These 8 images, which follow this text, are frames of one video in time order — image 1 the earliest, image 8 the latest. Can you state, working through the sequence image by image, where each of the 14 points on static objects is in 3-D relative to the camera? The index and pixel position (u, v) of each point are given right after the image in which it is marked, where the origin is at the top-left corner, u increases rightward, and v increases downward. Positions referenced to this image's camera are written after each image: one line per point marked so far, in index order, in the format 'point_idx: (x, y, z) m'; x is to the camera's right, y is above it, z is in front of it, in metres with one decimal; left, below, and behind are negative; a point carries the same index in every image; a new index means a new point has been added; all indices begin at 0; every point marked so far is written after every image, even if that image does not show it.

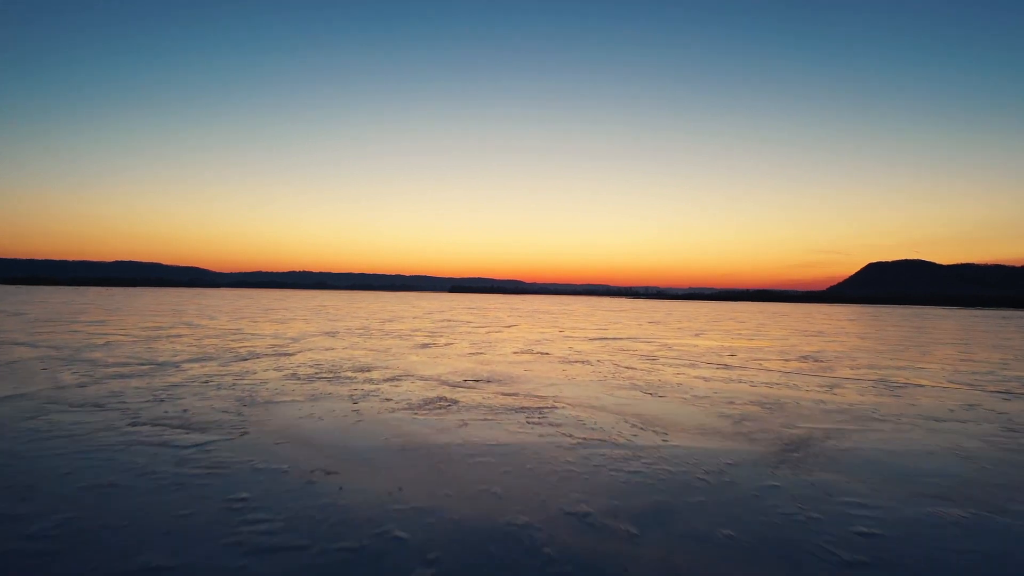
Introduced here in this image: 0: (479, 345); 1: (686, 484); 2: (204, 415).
0: (-0.9, -1.6, +15.6) m
1: (+1.4, -1.5, +4.4) m
2: (-3.5, -1.5, +6.5) m
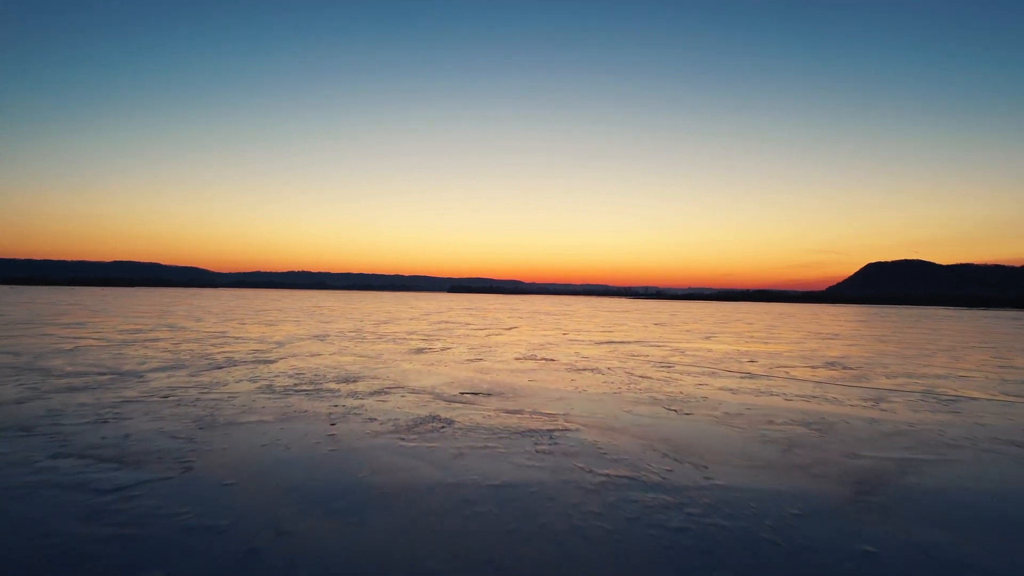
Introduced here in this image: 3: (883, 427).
0: (-0.9, -1.6, +14.5) m
1: (+1.4, -1.5, +3.3) m
2: (-3.5, -1.5, +5.4) m
3: (+4.3, -1.6, +6.6) m
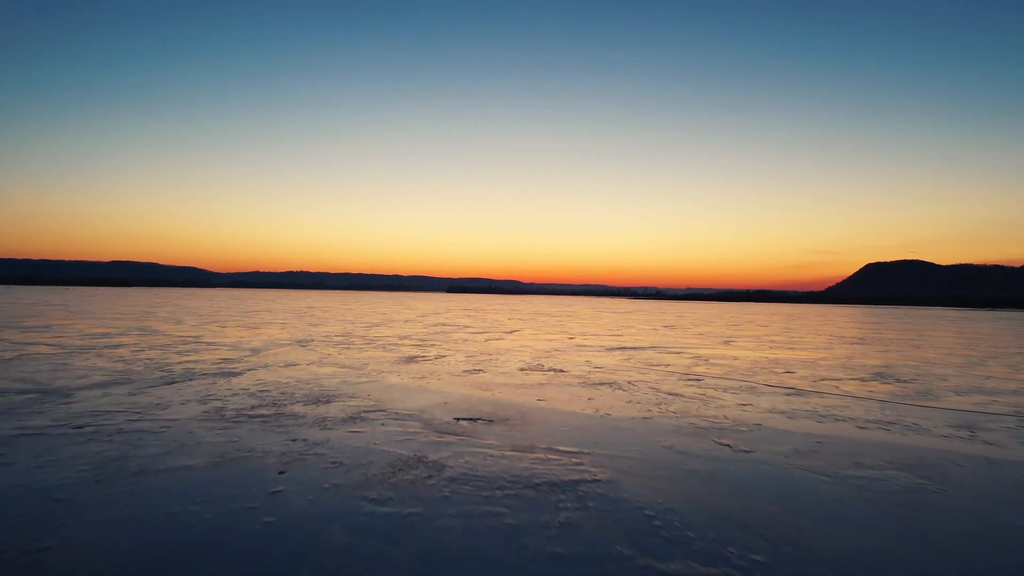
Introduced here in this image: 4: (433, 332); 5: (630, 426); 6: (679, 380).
0: (-0.8, -1.6, +12.9) m
1: (+1.5, -1.6, +1.7) m
2: (-3.4, -1.5, +3.8) m
3: (+4.4, -1.6, +5.0) m
4: (-2.7, -1.5, +19.5) m
5: (+1.4, -1.6, +6.6) m
6: (+2.9, -1.6, +9.9) m
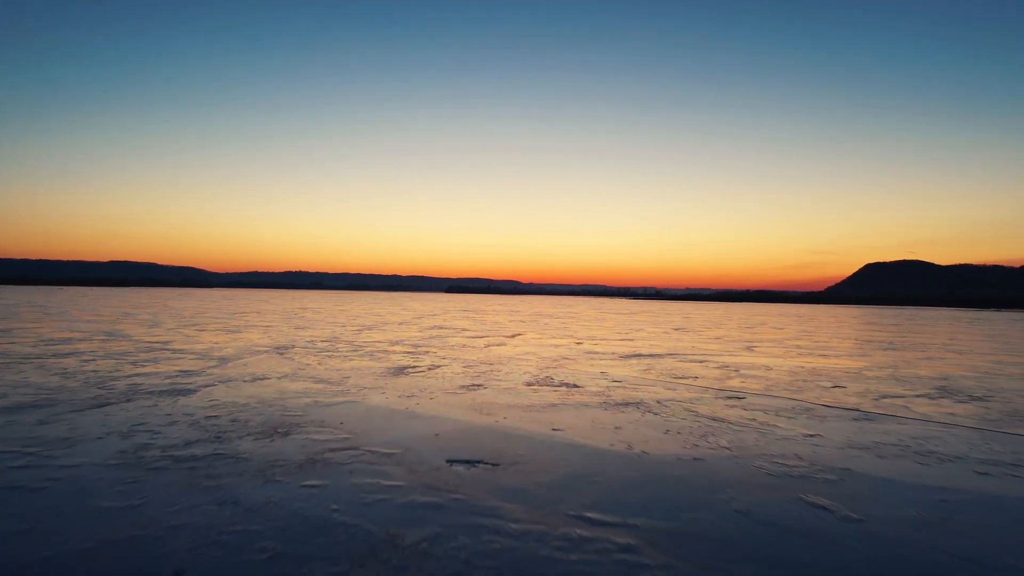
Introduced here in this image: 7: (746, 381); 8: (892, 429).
0: (-0.7, -1.6, +11.3) m
1: (+1.6, -1.6, +0.1) m
2: (-3.3, -1.5, +2.2) m
3: (+4.5, -1.6, +3.4) m
4: (-2.7, -1.6, +17.9) m
5: (+1.5, -1.6, +5.0) m
6: (+3.0, -1.7, +8.4) m
7: (+4.3, -1.7, +10.3) m
8: (+4.5, -1.7, +6.7) m
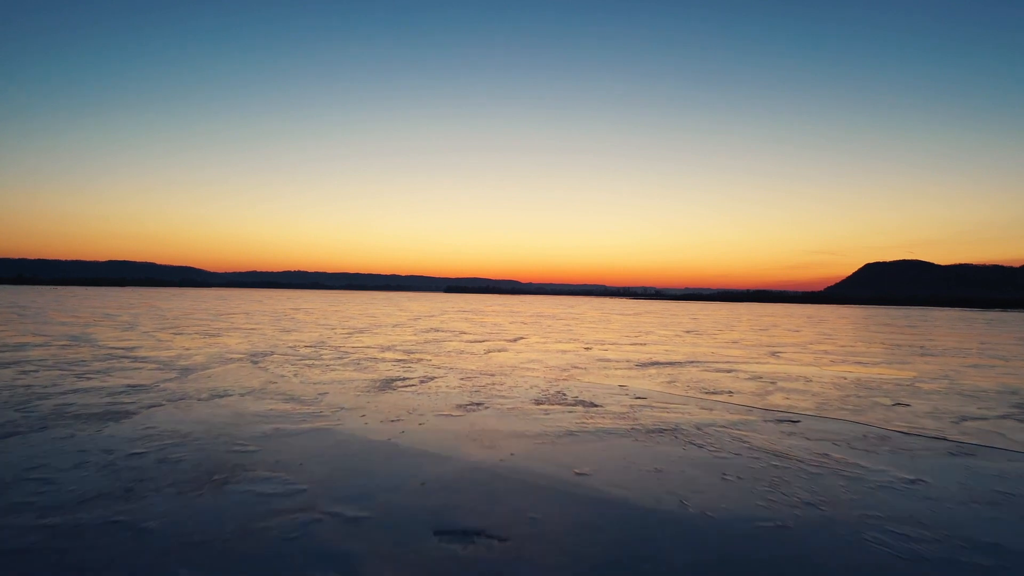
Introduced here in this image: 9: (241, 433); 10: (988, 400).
0: (-0.6, -1.6, +9.9) m
1: (+1.7, -1.6, -1.3) m
2: (-3.2, -1.5, +0.7) m
3: (+4.6, -1.7, +2.0) m
4: (-2.6, -1.6, +16.4) m
5: (+1.6, -1.6, +3.5) m
6: (+3.1, -1.7, +6.9) m
7: (+4.3, -1.7, +8.8) m
8: (+4.6, -1.7, +5.2) m
9: (-2.9, -1.5, +6.1) m
10: (+7.6, -1.8, +9.1) m
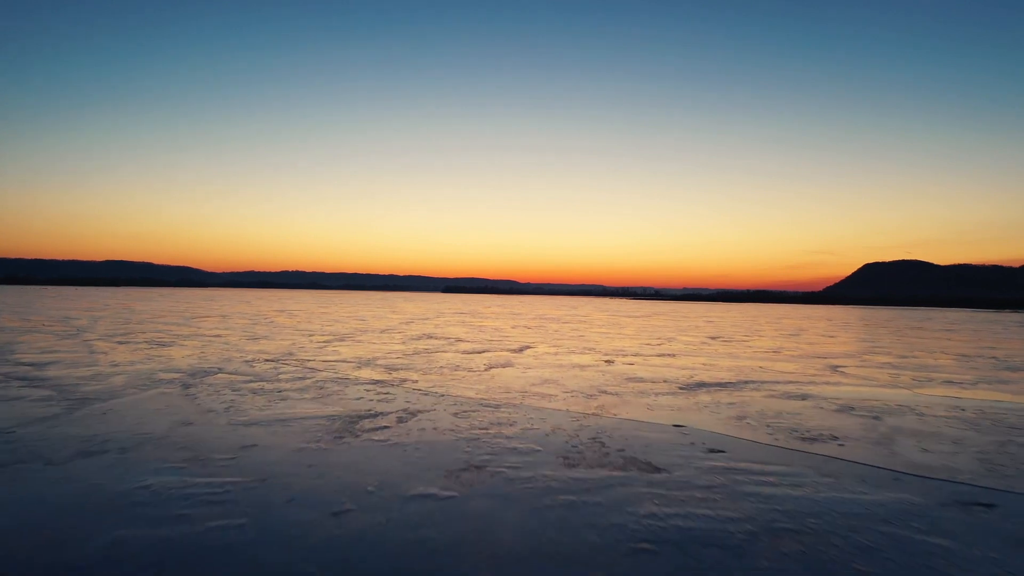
0: (-0.5, -1.6, +7.2) m
1: (+1.9, -1.6, -4.0) m
2: (-3.0, -1.5, -2.0) m
3: (+4.8, -1.7, -0.7) m
4: (-2.4, -1.6, +13.7) m
5: (+1.7, -1.7, +0.8) m
6: (+3.3, -1.7, +4.2) m
7: (+4.5, -1.7, +6.1) m
8: (+4.7, -1.7, +2.5) m
9: (-2.7, -1.6, +3.4) m
10: (+7.7, -1.8, +6.4) m
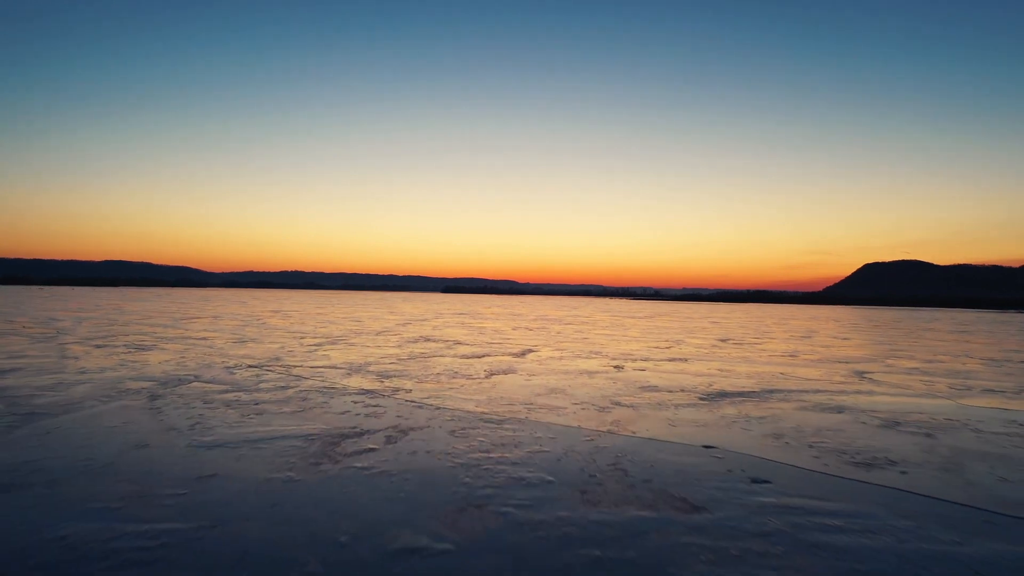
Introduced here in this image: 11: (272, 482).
0: (-0.4, -1.6, +6.2) m
1: (+1.9, -1.6, -4.9) m
2: (-2.9, -1.5, -2.9) m
3: (+4.8, -1.7, -1.6) m
4: (-2.4, -1.6, +12.8) m
5: (+1.8, -1.7, -0.1) m
6: (+3.3, -1.7, +3.3) m
7: (+4.6, -1.7, +5.2) m
8: (+4.8, -1.7, +1.6) m
9: (-2.7, -1.6, +2.5) m
10: (+7.8, -1.8, +5.5) m
11: (-2.0, -1.6, +4.8) m
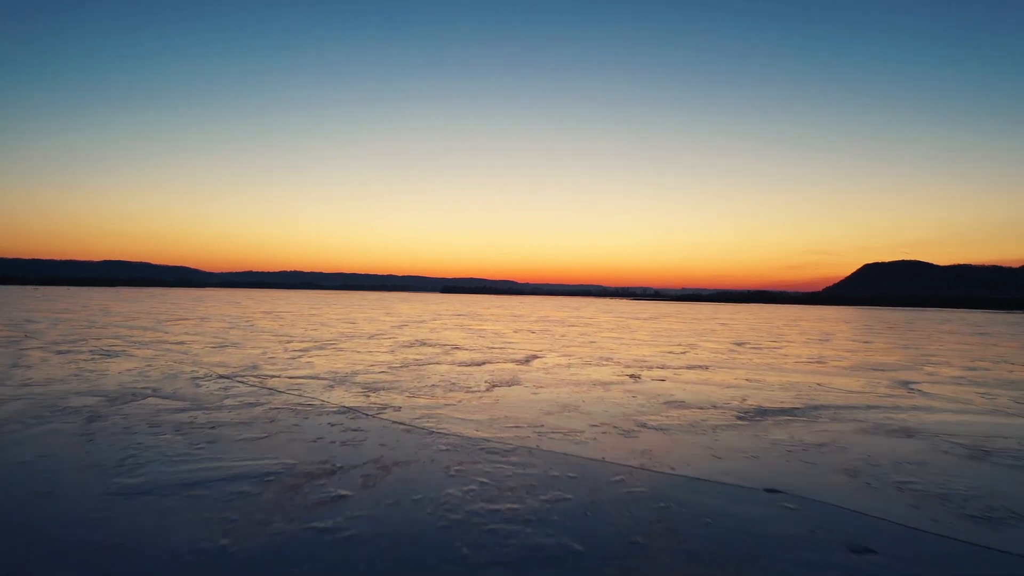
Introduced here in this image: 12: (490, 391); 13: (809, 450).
0: (-0.3, -1.7, +5.0) m
1: (+2.0, -1.6, -6.2) m
2: (-2.8, -1.5, -4.2) m
3: (+4.9, -1.7, -2.9) m
4: (-2.3, -1.6, +11.5) m
5: (+1.9, -1.7, -1.4) m
6: (+3.4, -1.7, +2.0) m
7: (+4.7, -1.7, +4.0) m
8: (+4.9, -1.7, +0.3) m
9: (-2.6, -1.6, +1.2) m
10: (+7.9, -1.8, +4.2) m
11: (-2.0, -1.6, +3.5) m
12: (-0.4, -1.7, +9.3) m
13: (+3.2, -1.7, +6.2) m
